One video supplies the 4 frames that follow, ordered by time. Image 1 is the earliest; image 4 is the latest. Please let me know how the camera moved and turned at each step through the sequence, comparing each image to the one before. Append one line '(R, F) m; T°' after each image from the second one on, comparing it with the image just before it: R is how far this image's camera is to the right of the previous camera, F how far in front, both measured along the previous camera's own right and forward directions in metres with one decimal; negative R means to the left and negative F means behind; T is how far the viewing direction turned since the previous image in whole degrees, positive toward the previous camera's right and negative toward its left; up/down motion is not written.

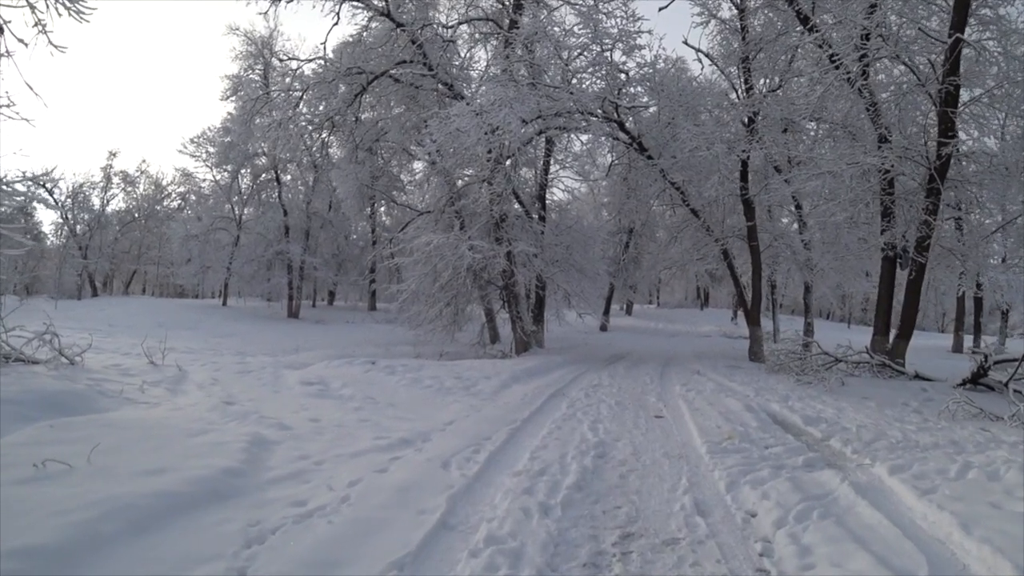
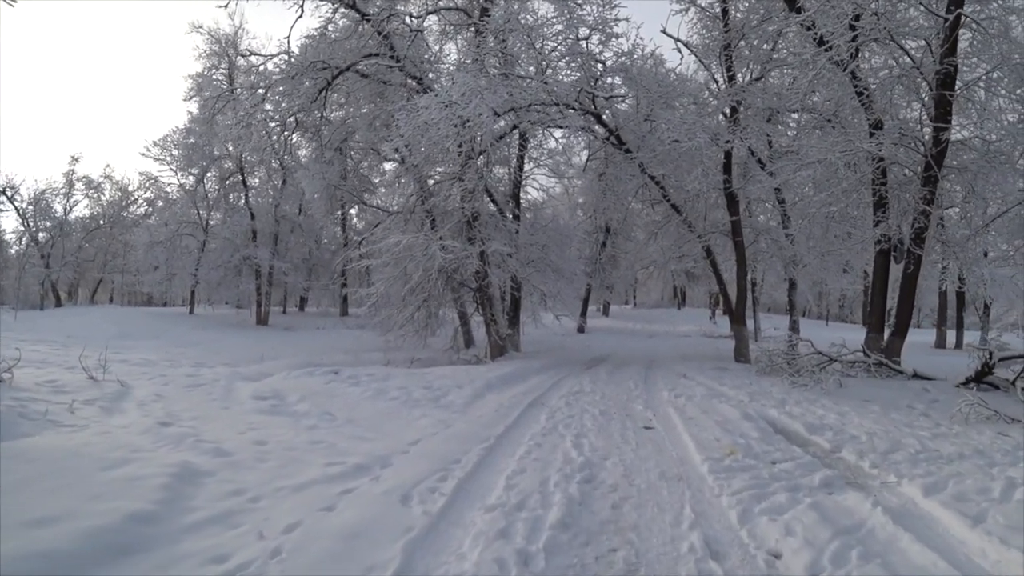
(0.0, +0.8) m; +2°
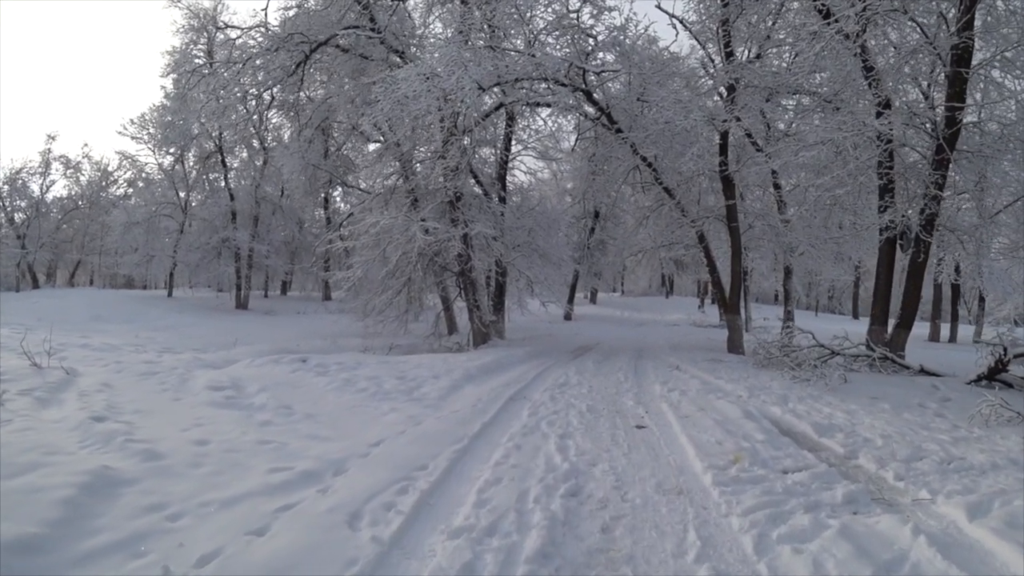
(+0.1, +0.7) m; +1°
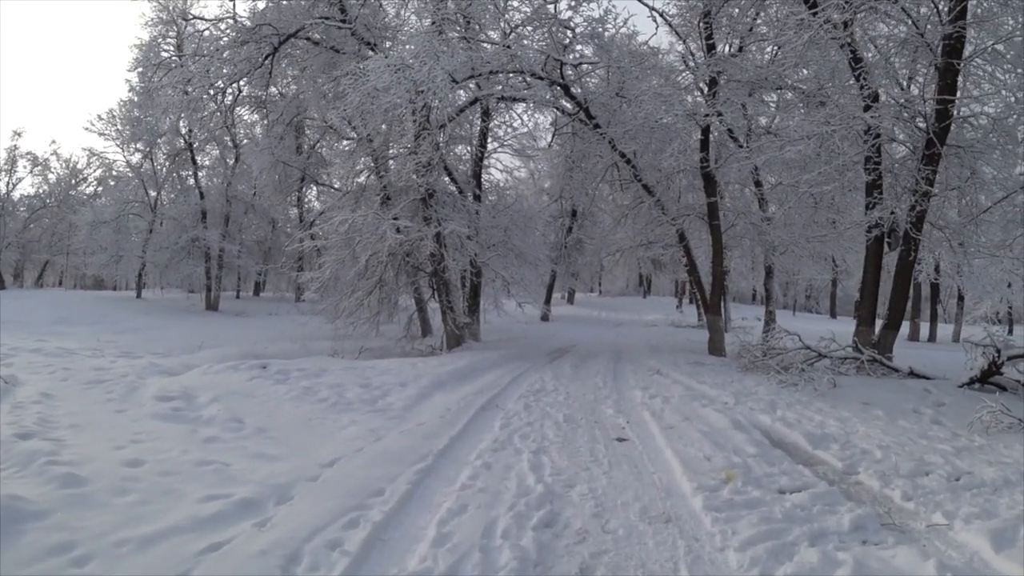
(+0.1, +0.5) m; +2°
